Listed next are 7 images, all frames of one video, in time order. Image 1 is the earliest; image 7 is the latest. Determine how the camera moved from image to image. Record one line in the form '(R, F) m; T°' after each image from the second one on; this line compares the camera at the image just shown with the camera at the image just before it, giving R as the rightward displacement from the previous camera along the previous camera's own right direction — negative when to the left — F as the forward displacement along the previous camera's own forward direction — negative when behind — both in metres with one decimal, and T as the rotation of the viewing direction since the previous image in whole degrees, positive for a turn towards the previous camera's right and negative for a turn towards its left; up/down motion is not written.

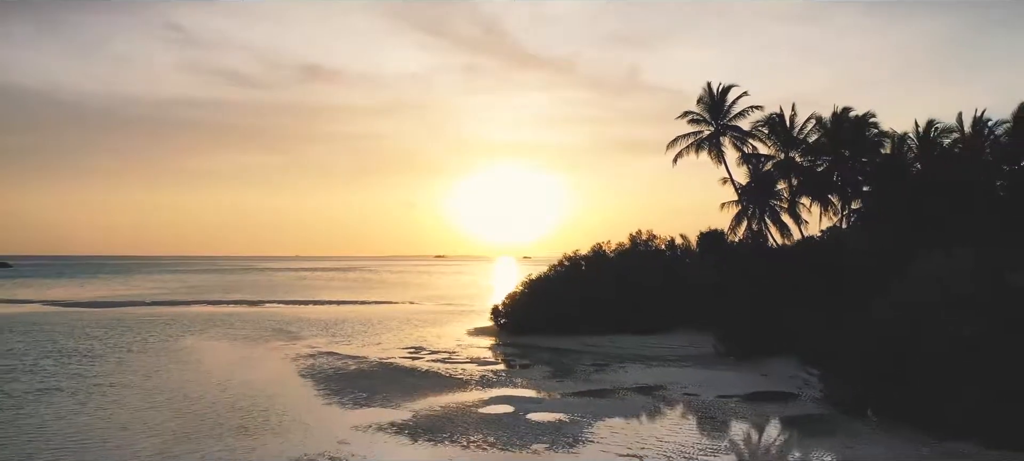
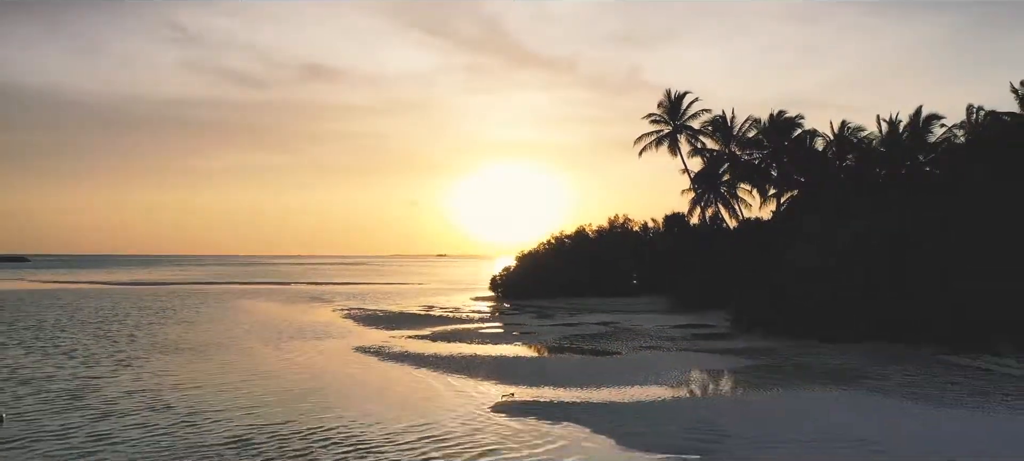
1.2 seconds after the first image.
(+0.4, -8.1) m; 0°
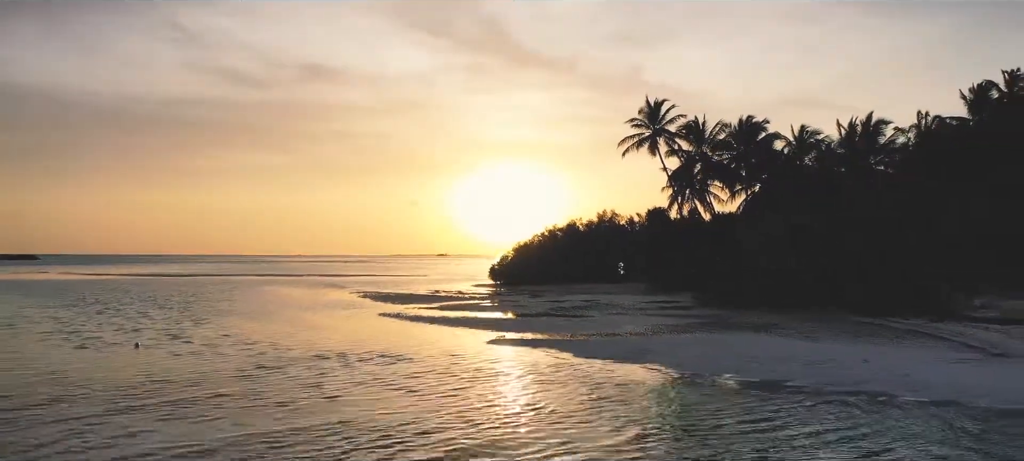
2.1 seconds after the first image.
(+0.2, -5.3) m; 0°
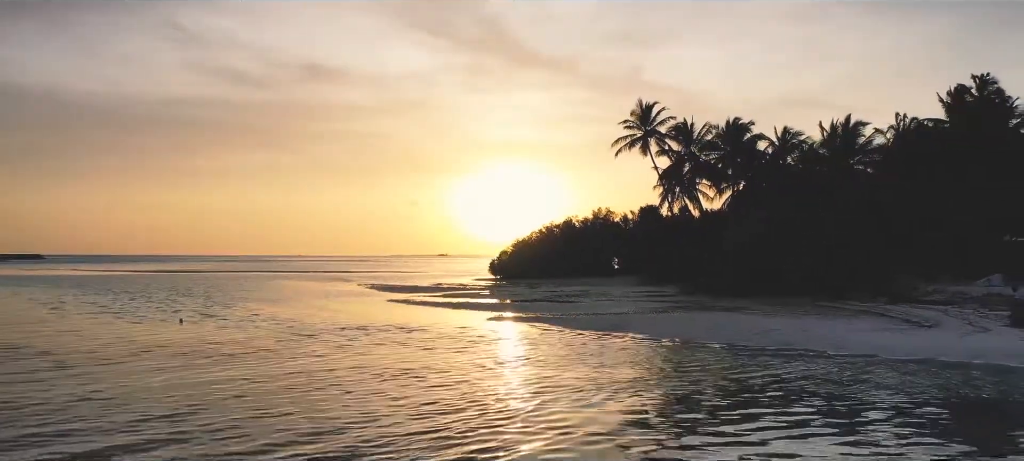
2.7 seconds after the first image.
(+0.1, -2.7) m; 0°
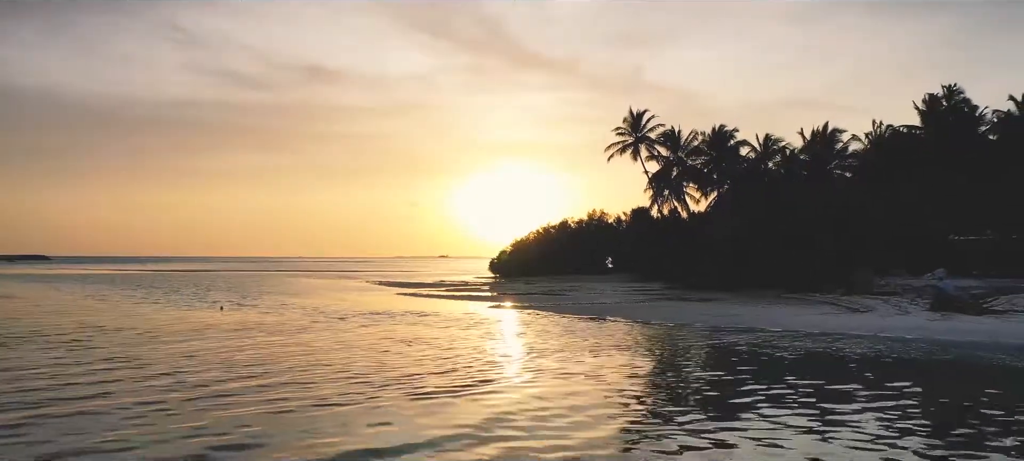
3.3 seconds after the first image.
(+0.1, -3.3) m; 0°
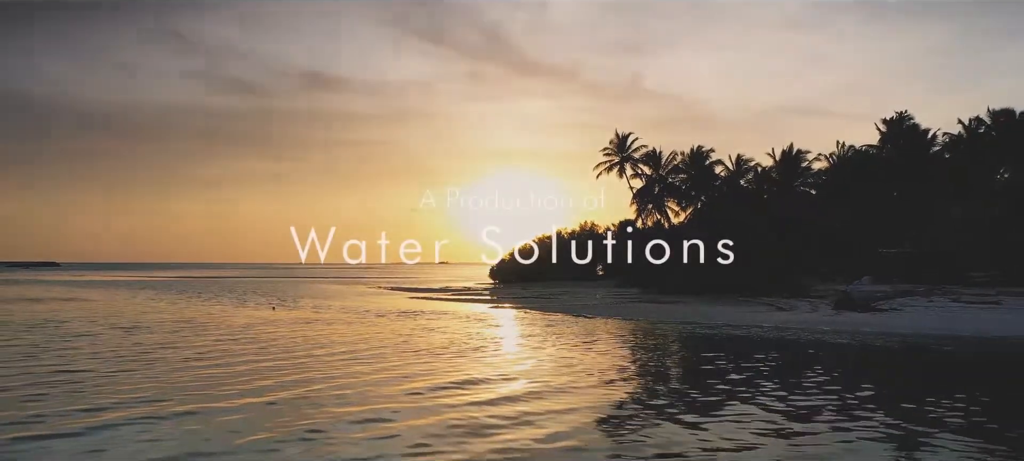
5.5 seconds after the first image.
(+0.1, -6.0) m; 0°
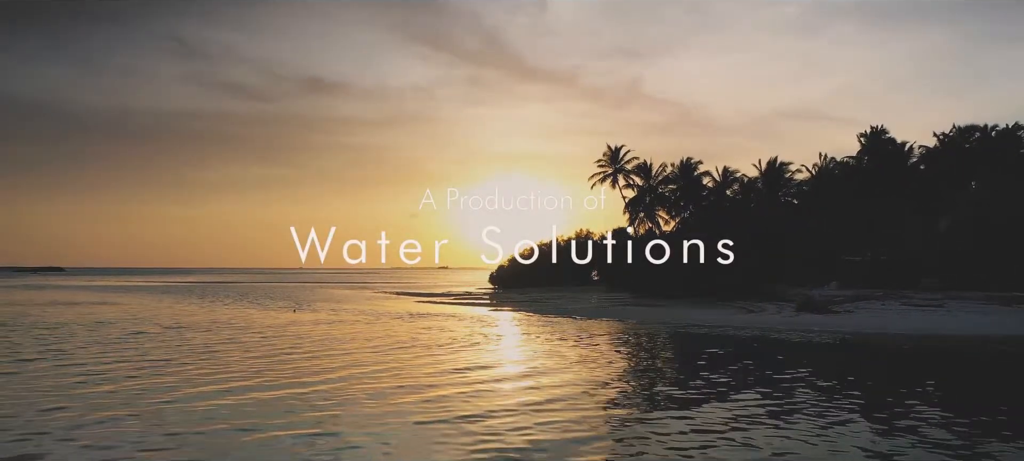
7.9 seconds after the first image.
(+0.1, -3.4) m; 0°
